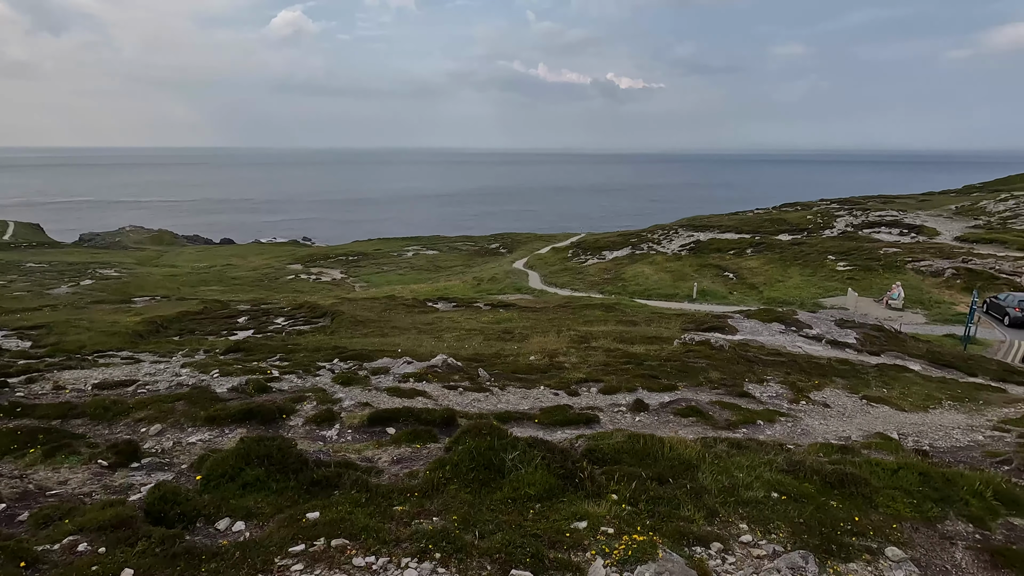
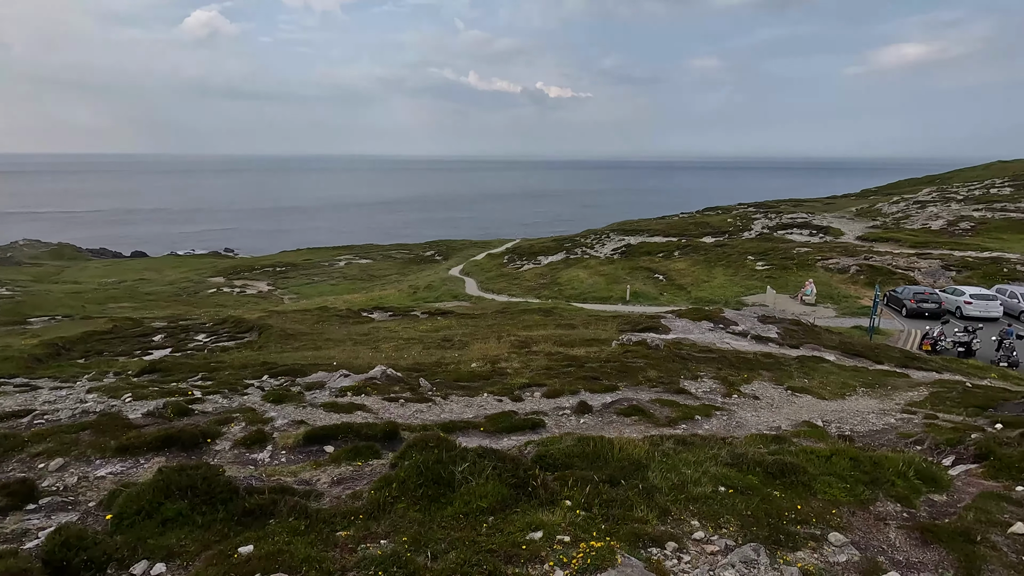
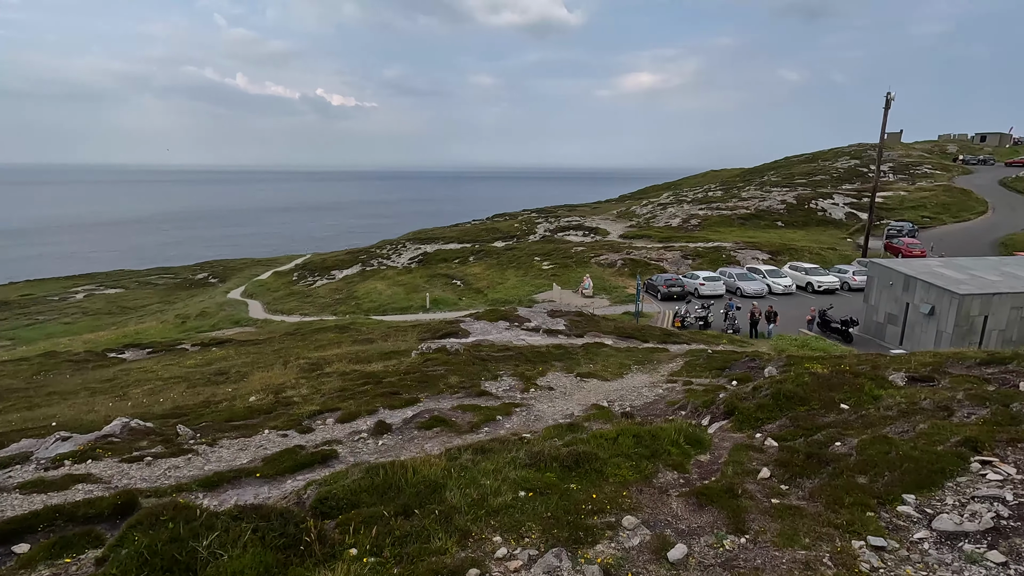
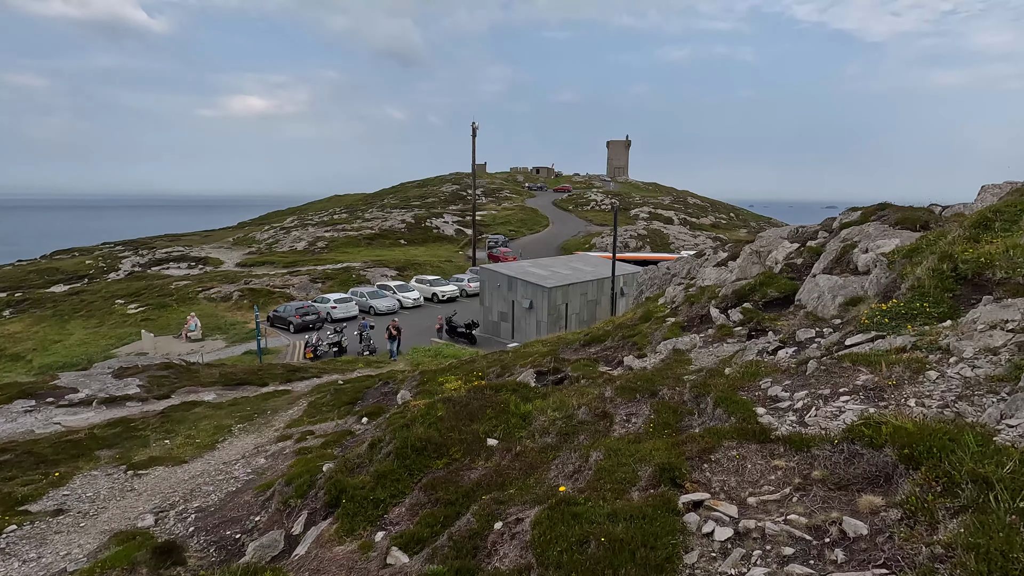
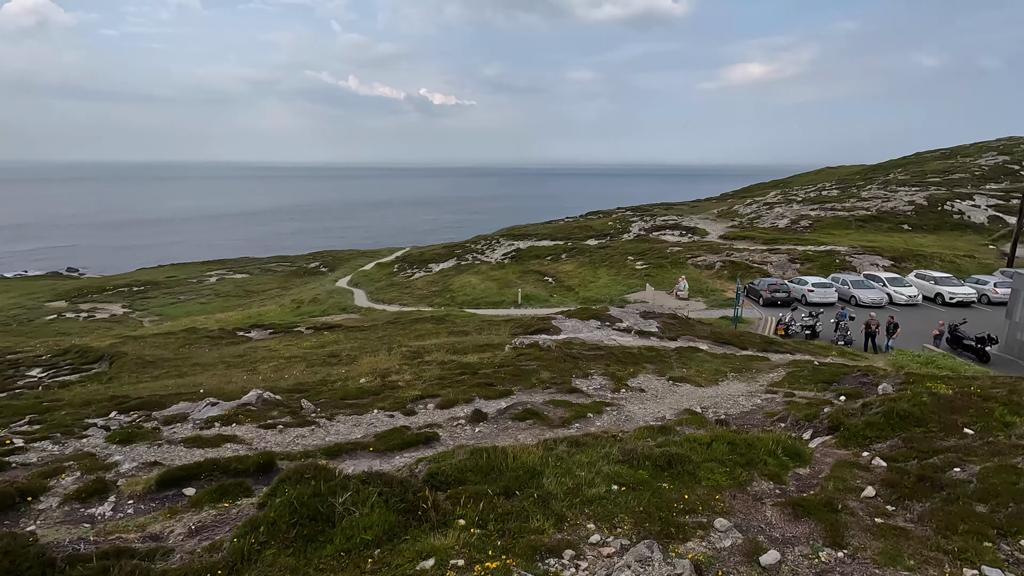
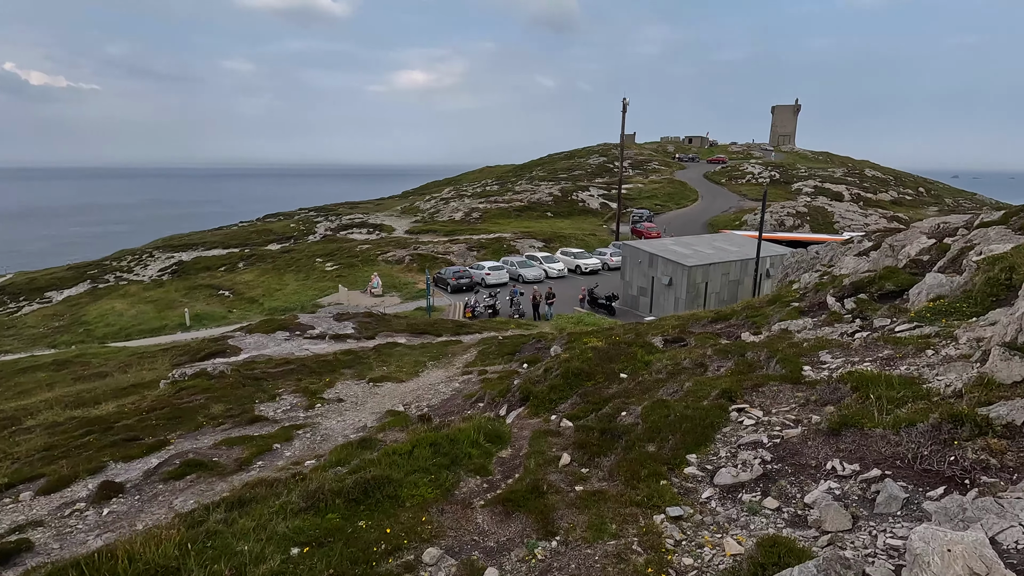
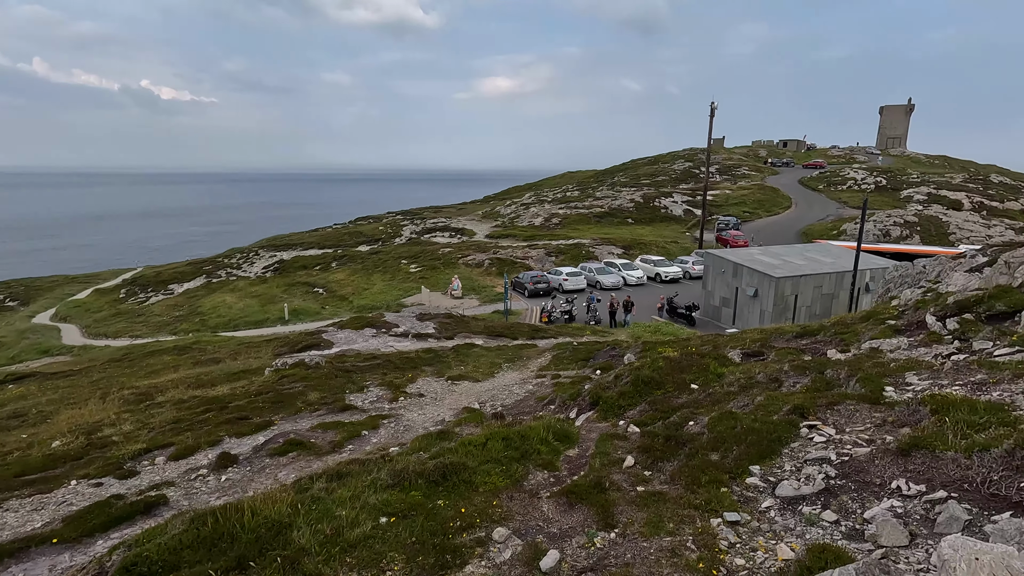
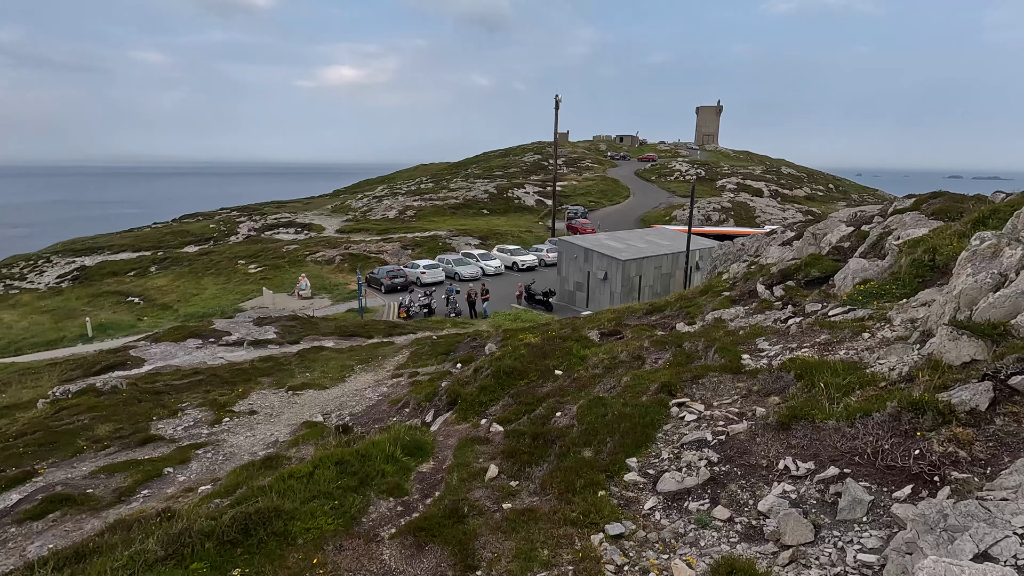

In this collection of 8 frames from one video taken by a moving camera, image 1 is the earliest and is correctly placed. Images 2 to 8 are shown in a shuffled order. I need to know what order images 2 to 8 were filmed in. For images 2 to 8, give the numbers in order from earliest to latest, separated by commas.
2, 5, 3, 7, 6, 8, 4
